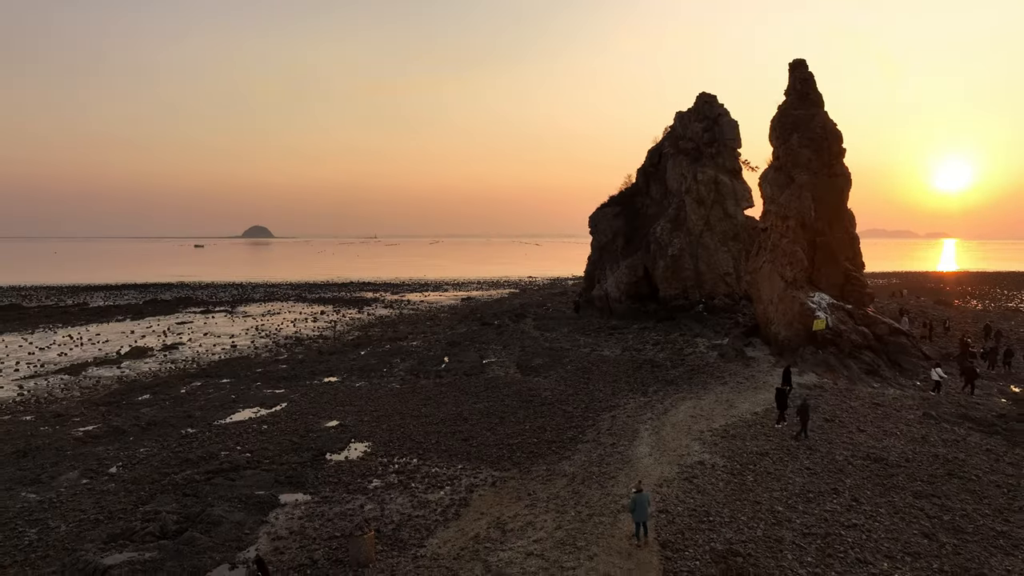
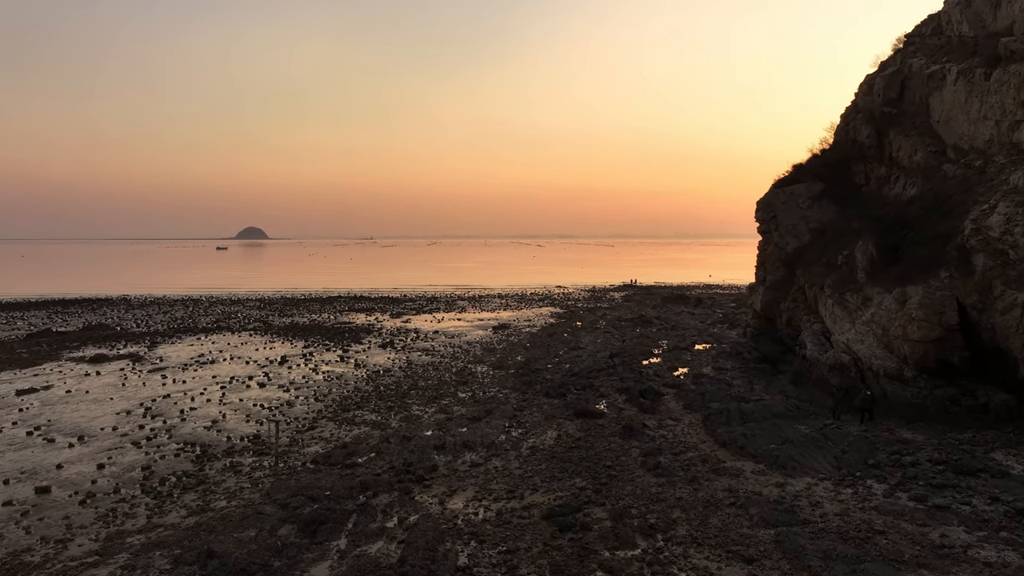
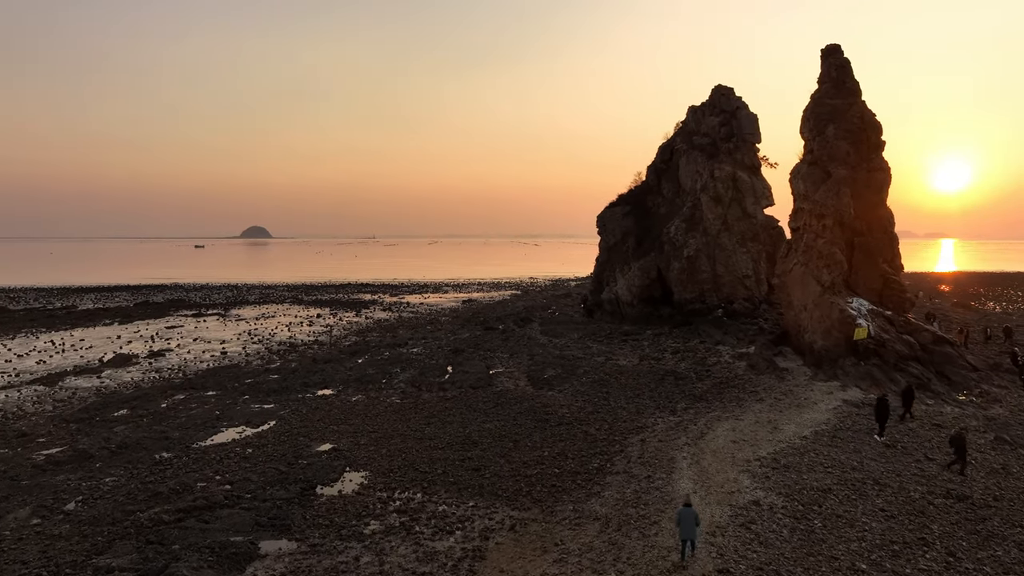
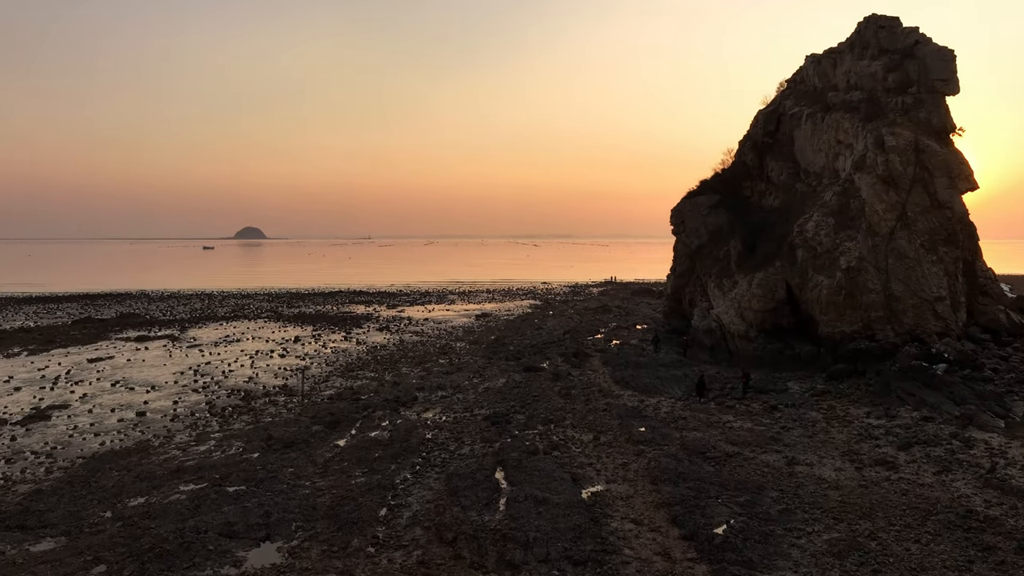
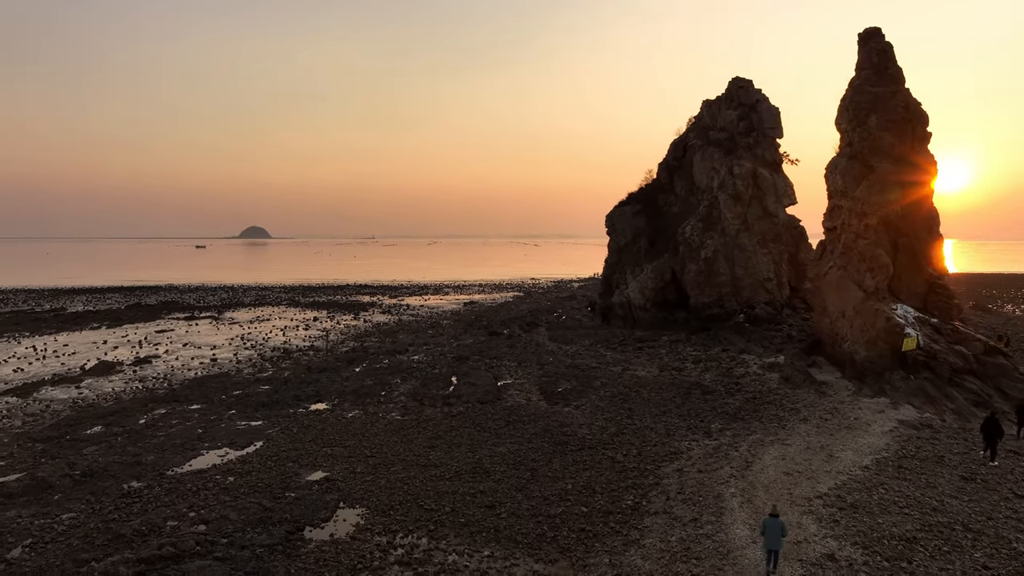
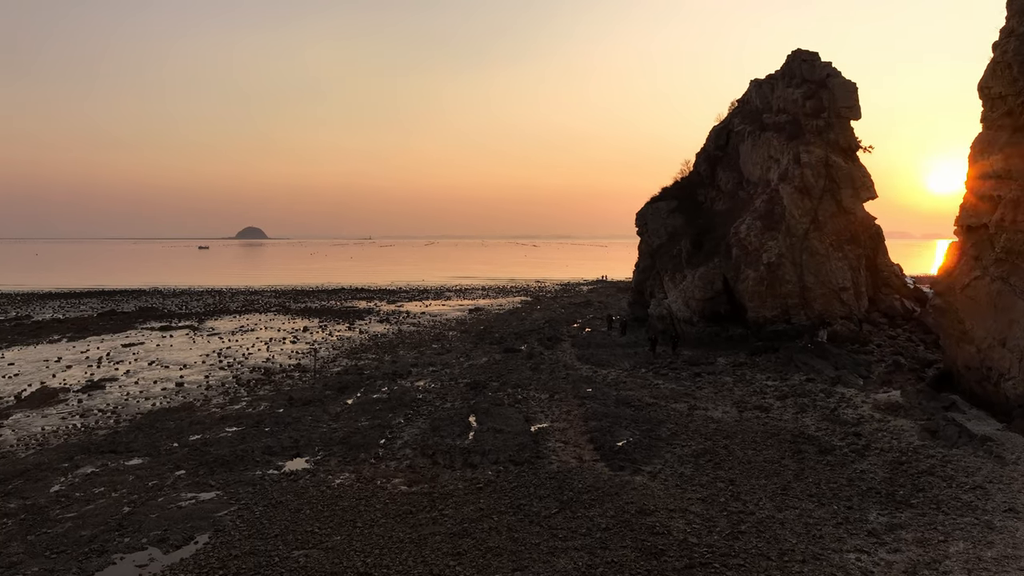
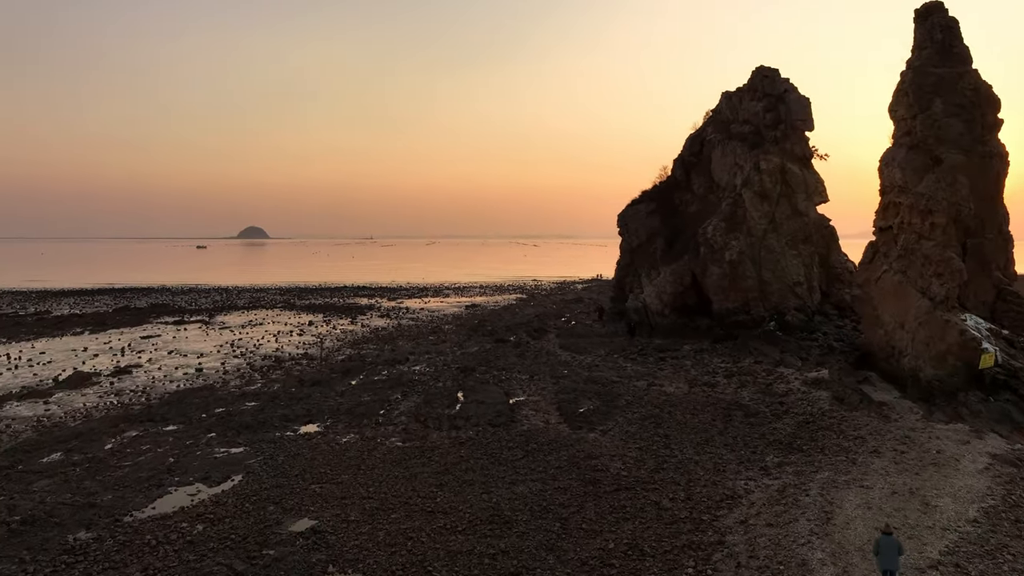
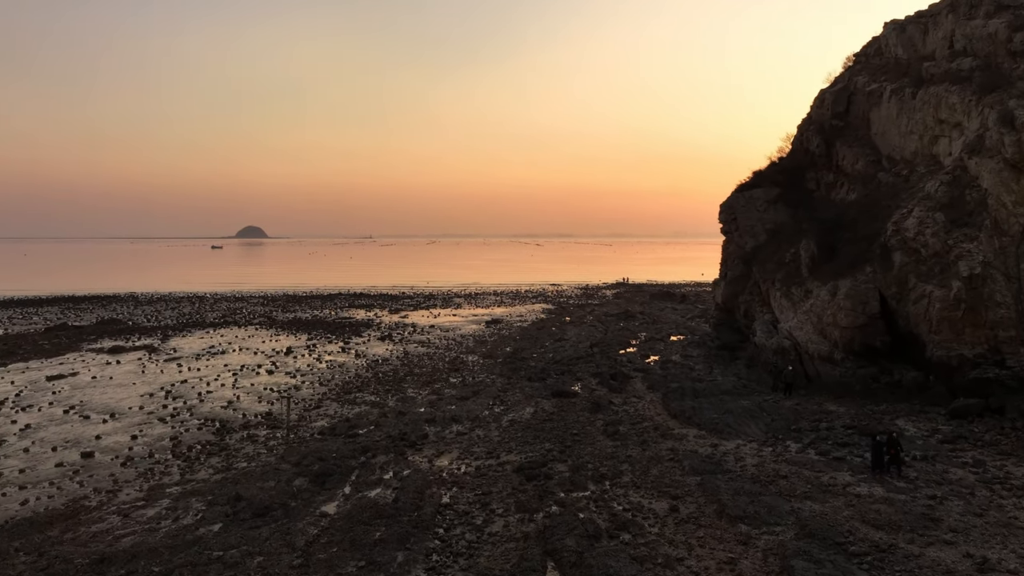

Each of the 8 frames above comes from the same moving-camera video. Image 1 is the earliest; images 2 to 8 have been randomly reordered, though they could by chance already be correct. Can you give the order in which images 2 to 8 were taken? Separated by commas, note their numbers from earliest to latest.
3, 5, 7, 6, 4, 8, 2
